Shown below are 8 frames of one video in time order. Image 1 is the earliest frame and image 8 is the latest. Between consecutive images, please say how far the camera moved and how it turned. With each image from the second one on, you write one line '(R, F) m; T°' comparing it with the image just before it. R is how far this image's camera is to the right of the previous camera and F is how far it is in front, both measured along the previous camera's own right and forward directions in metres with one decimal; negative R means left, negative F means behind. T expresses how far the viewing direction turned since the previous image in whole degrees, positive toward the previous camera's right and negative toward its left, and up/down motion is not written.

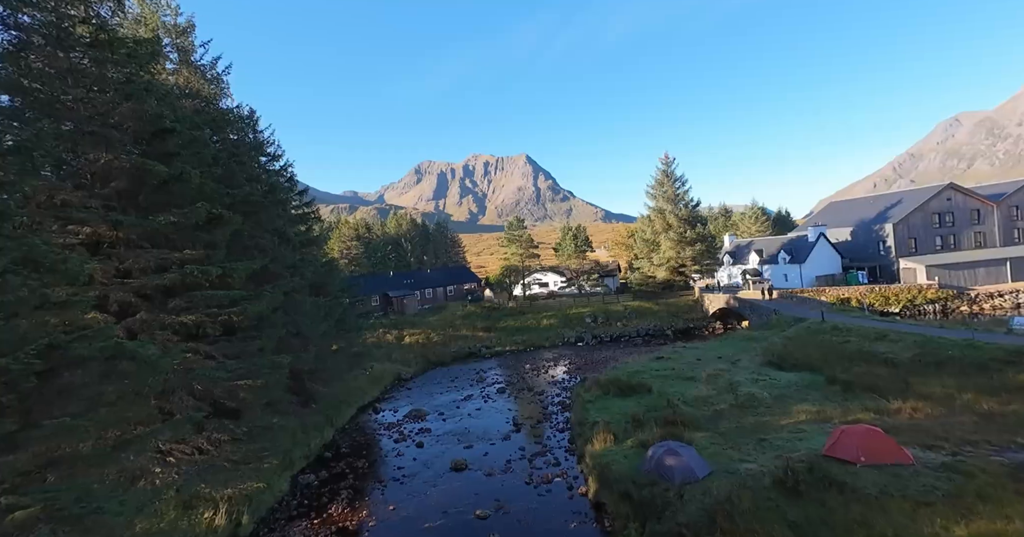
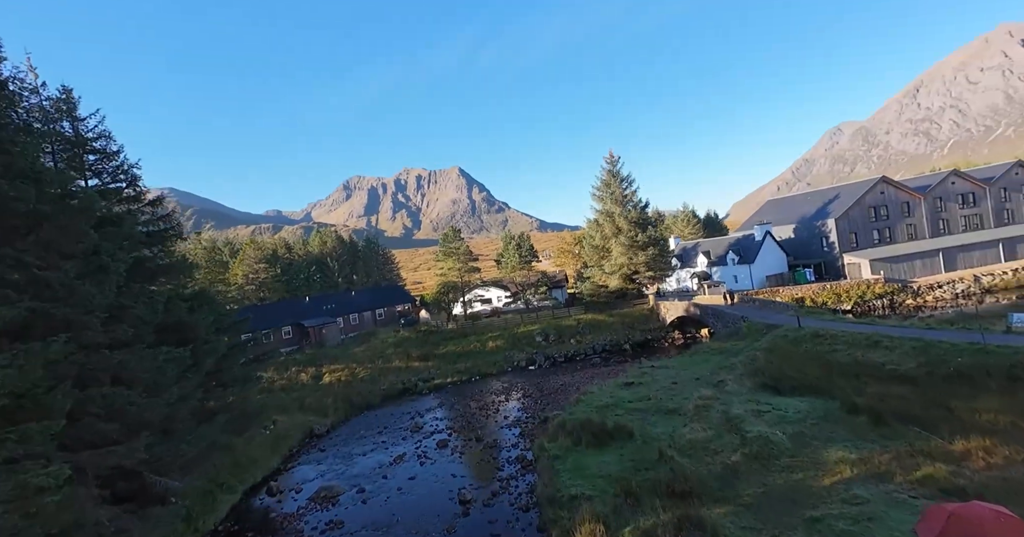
(+0.1, +5.7) m; +7°
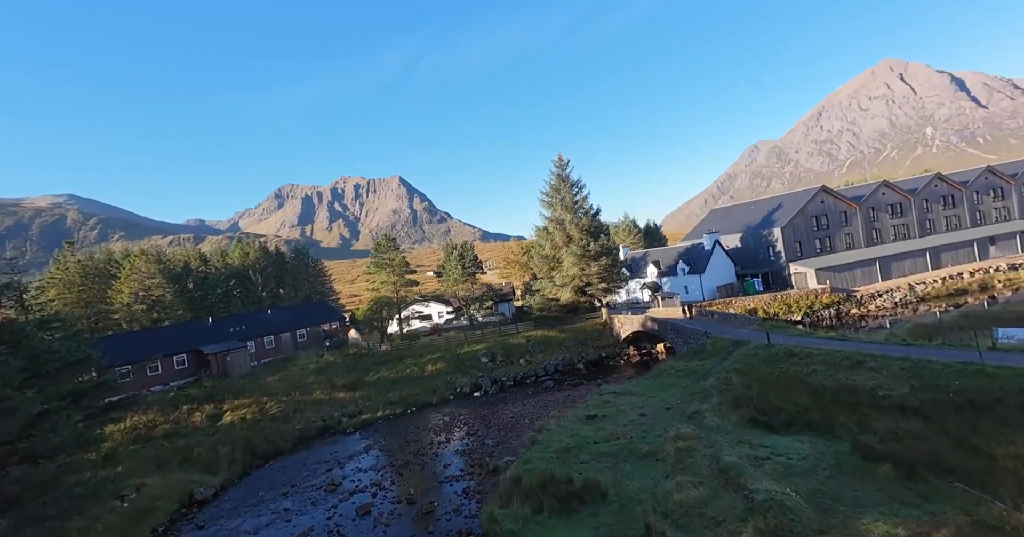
(+0.1, +4.4) m; +6°
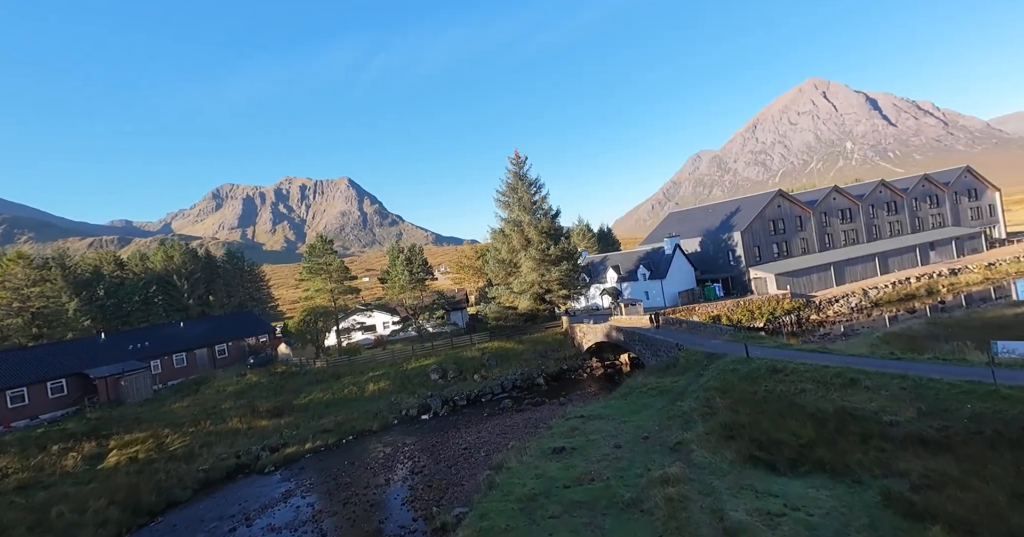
(0.0, +3.8) m; +5°
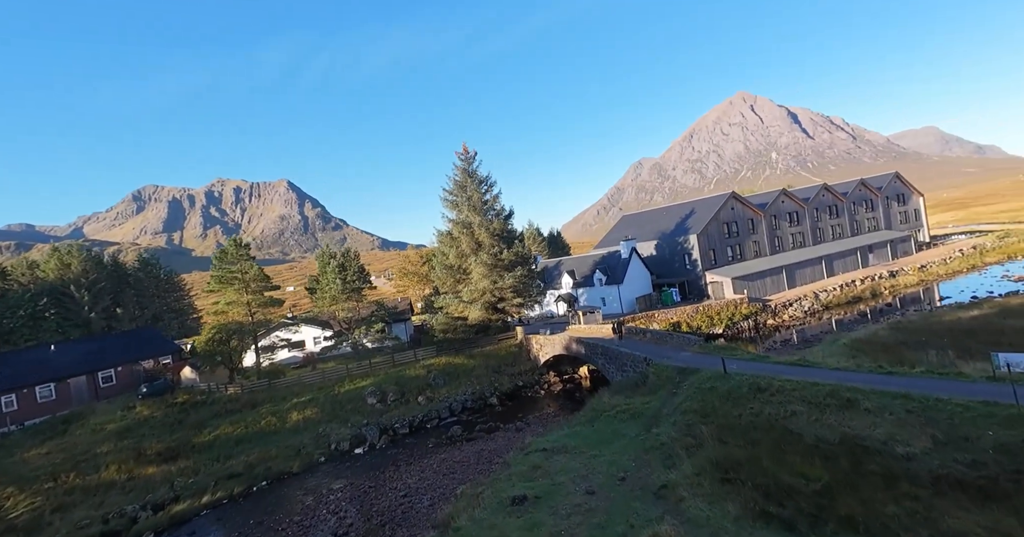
(0.0, +3.9) m; +6°
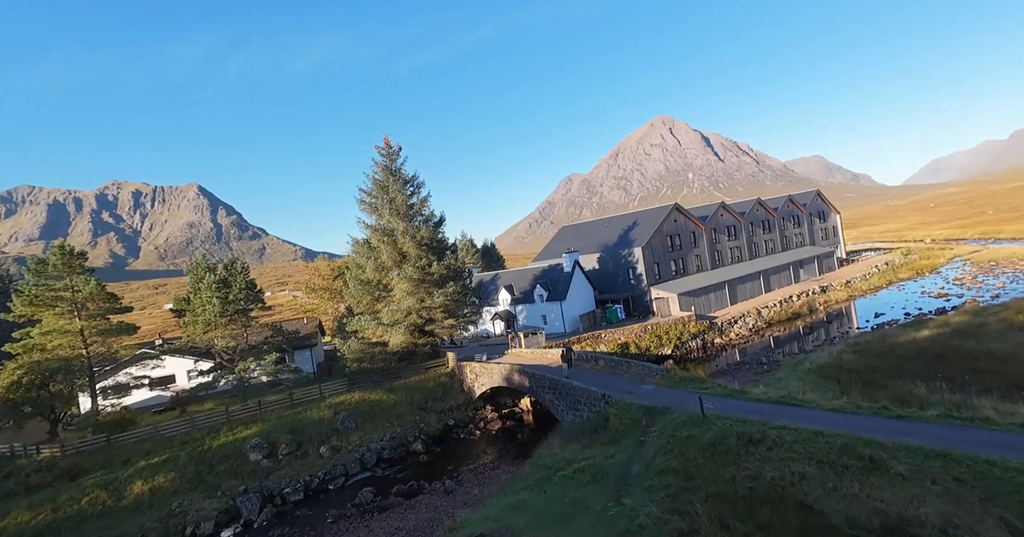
(+0.2, +5.6) m; +7°
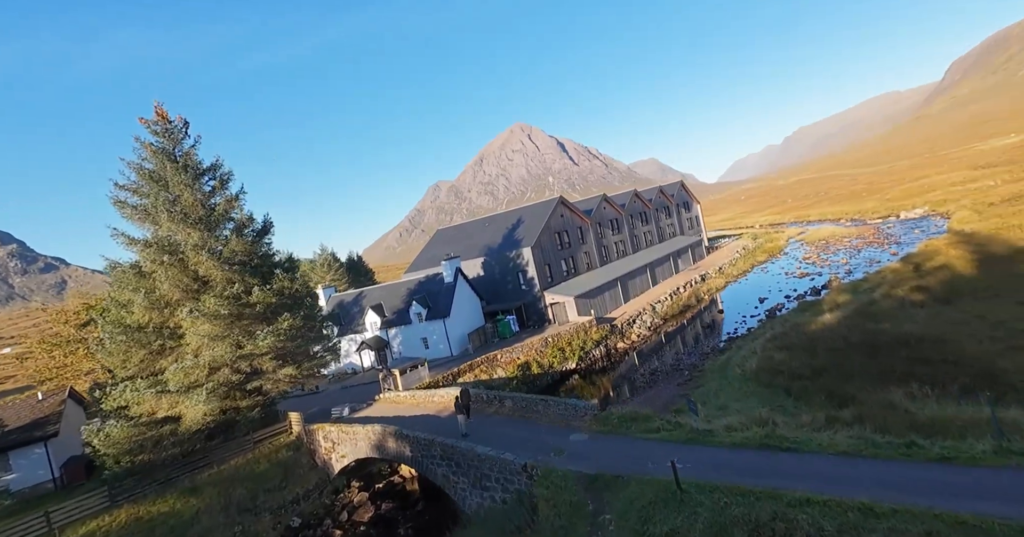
(+0.6, +8.3) m; +14°
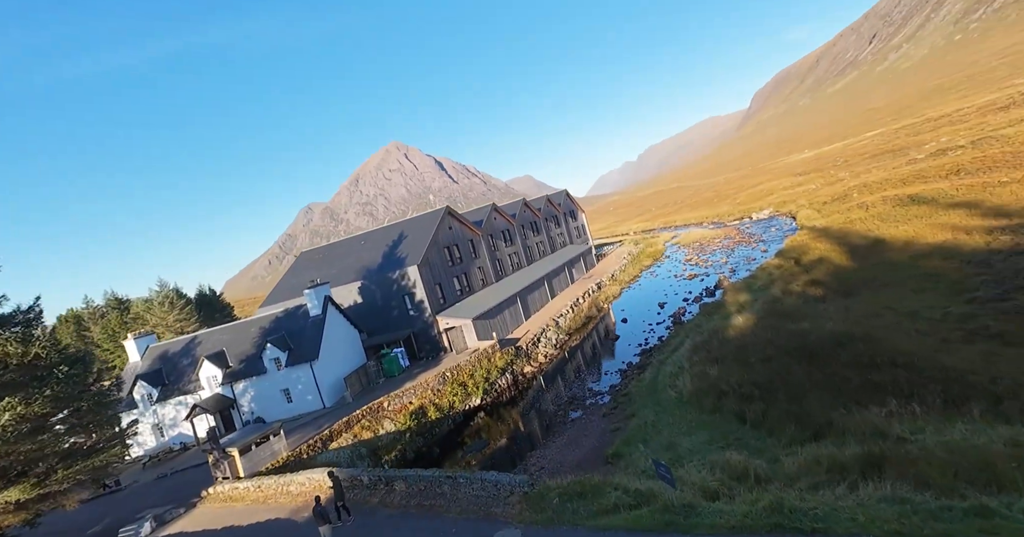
(+0.3, +6.1) m; +12°
